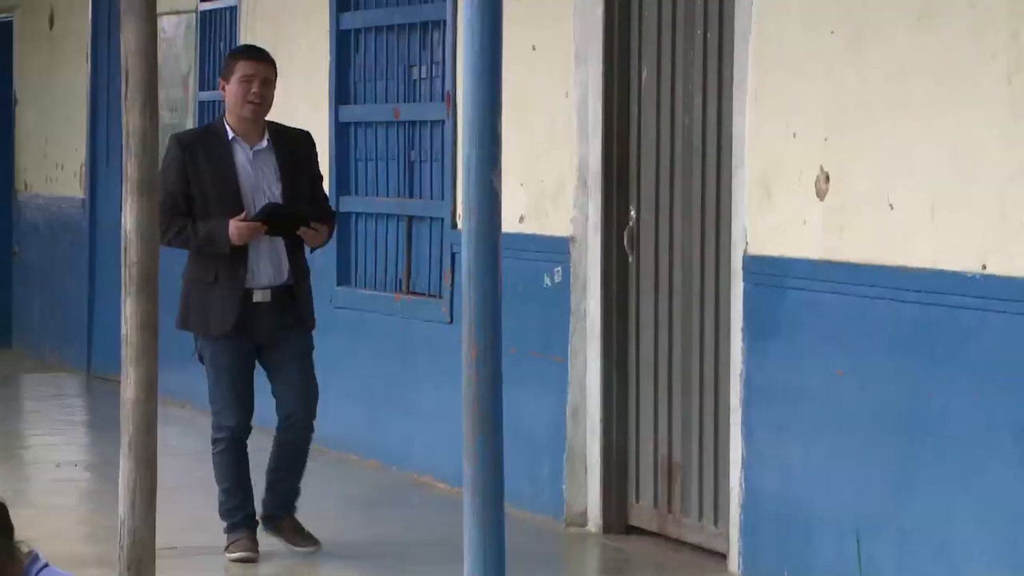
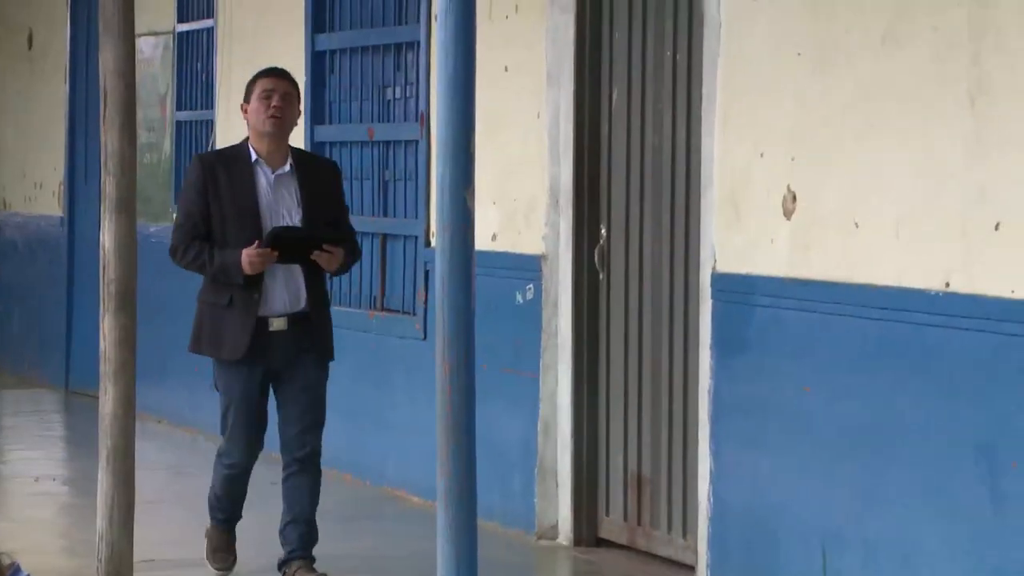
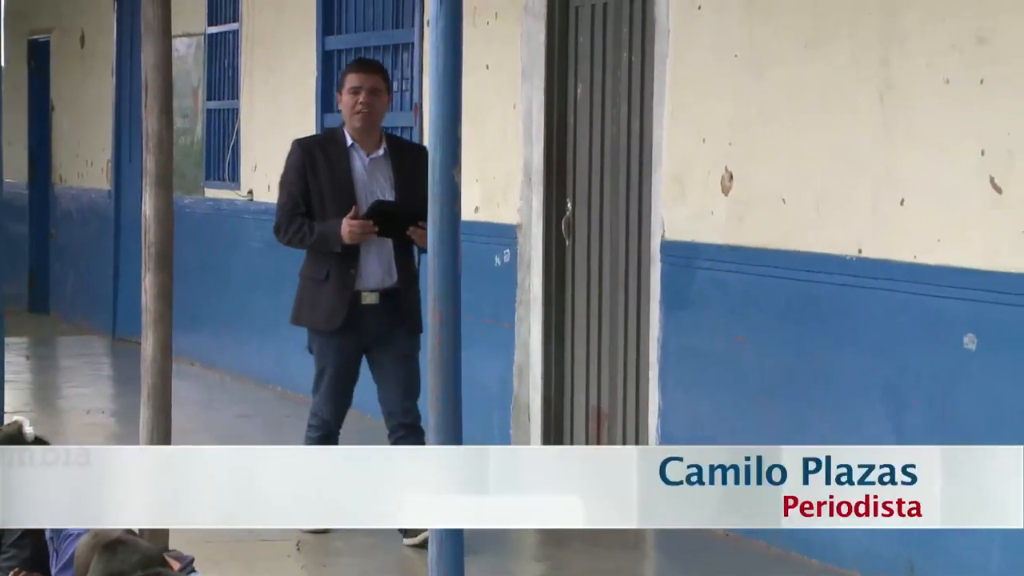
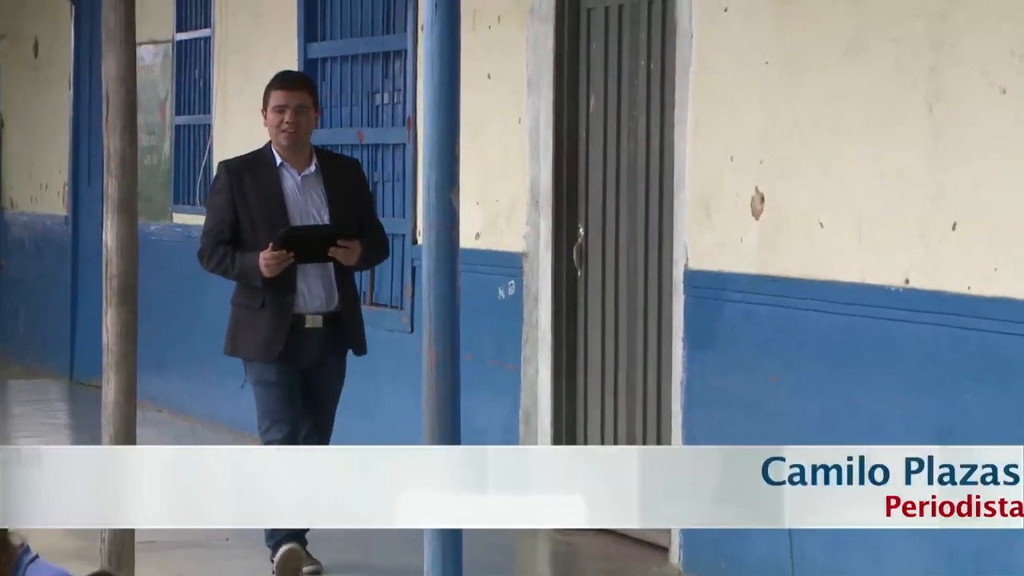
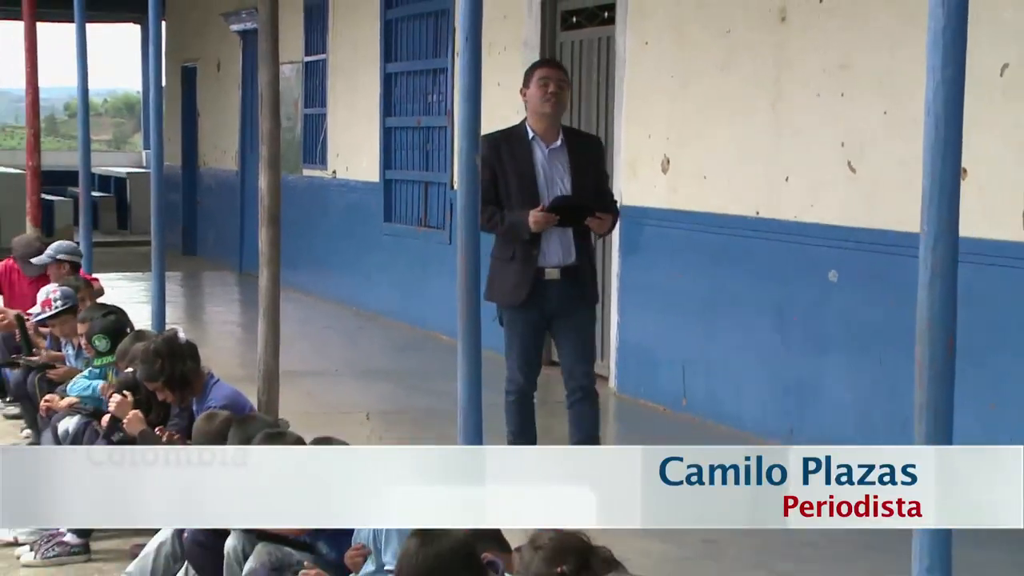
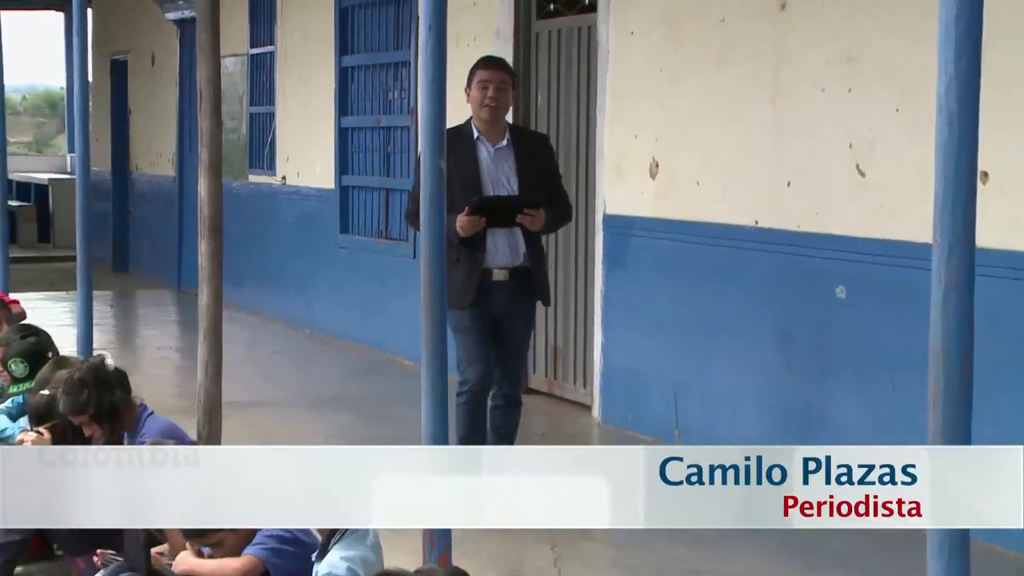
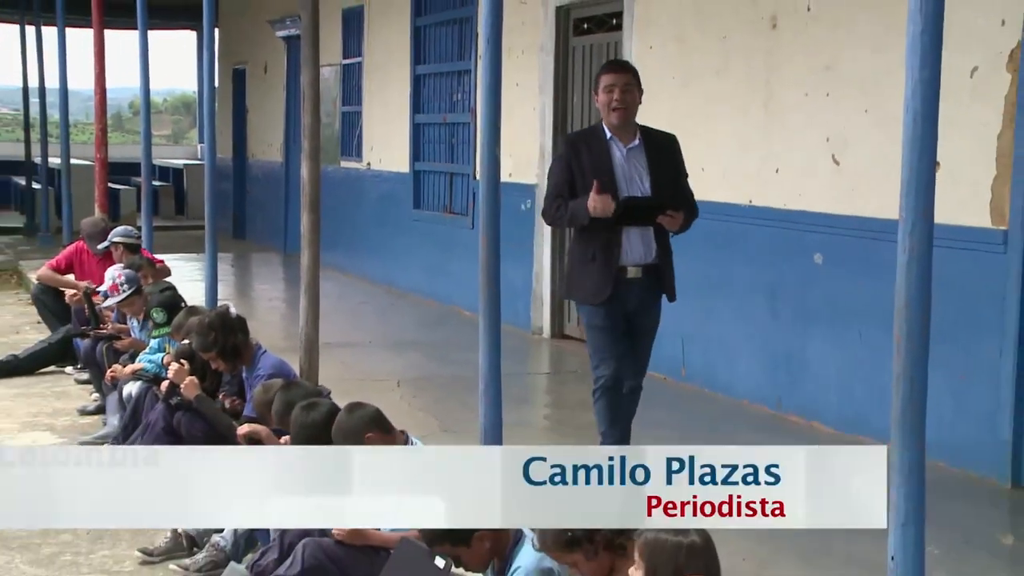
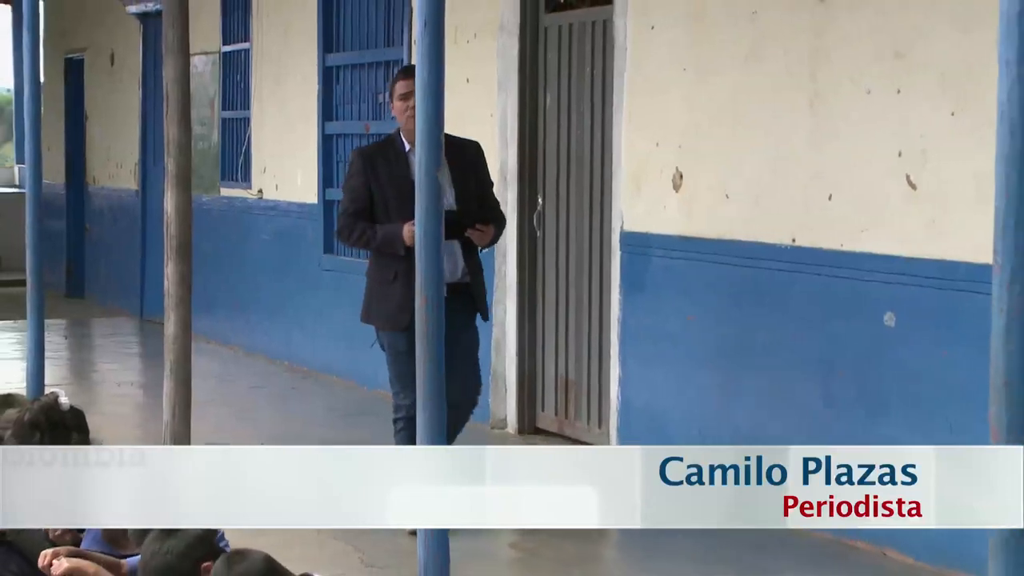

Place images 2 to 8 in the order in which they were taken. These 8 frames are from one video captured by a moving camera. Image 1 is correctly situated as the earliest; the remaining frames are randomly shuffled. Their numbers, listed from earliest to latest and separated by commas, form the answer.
2, 4, 3, 8, 6, 5, 7
